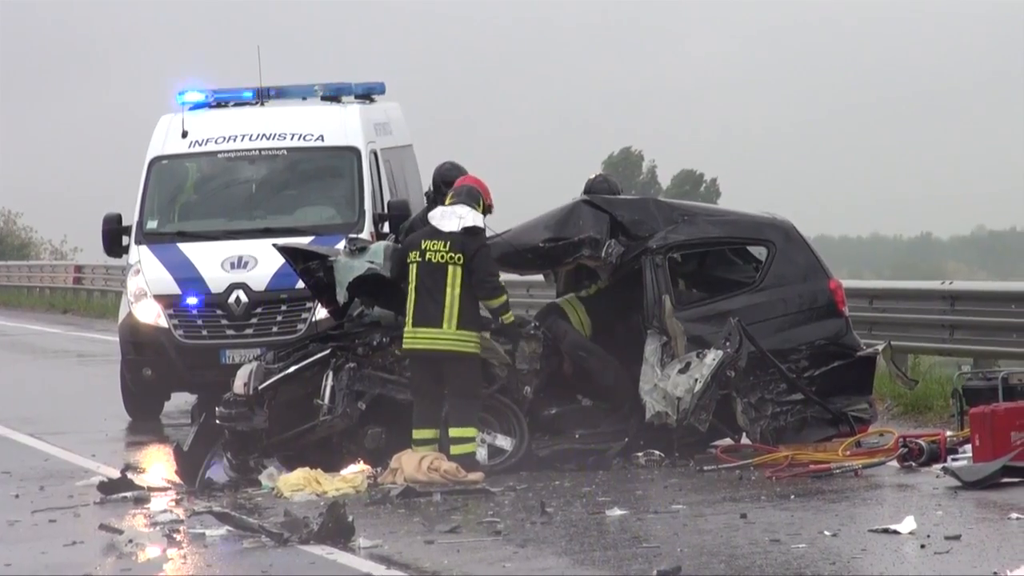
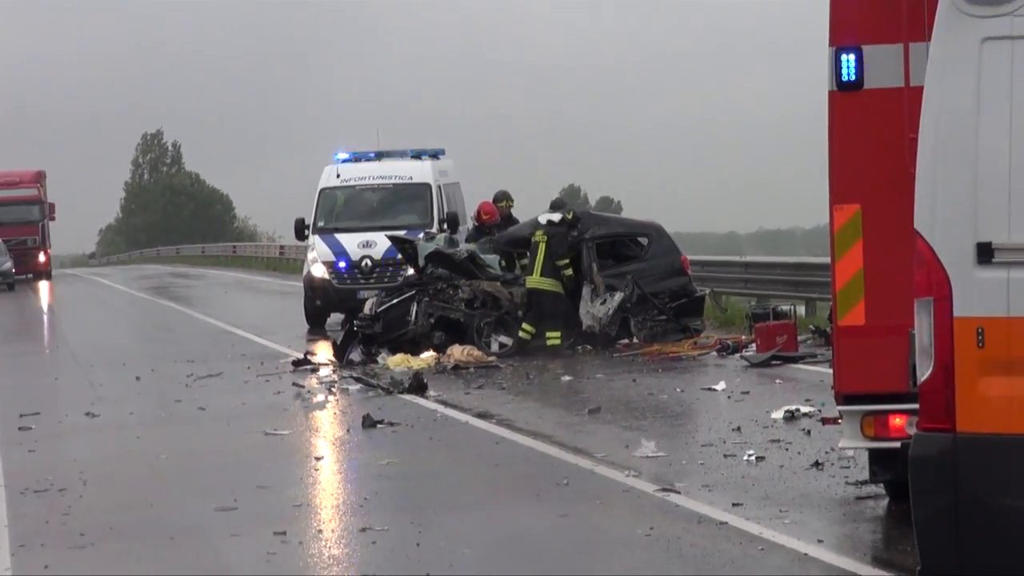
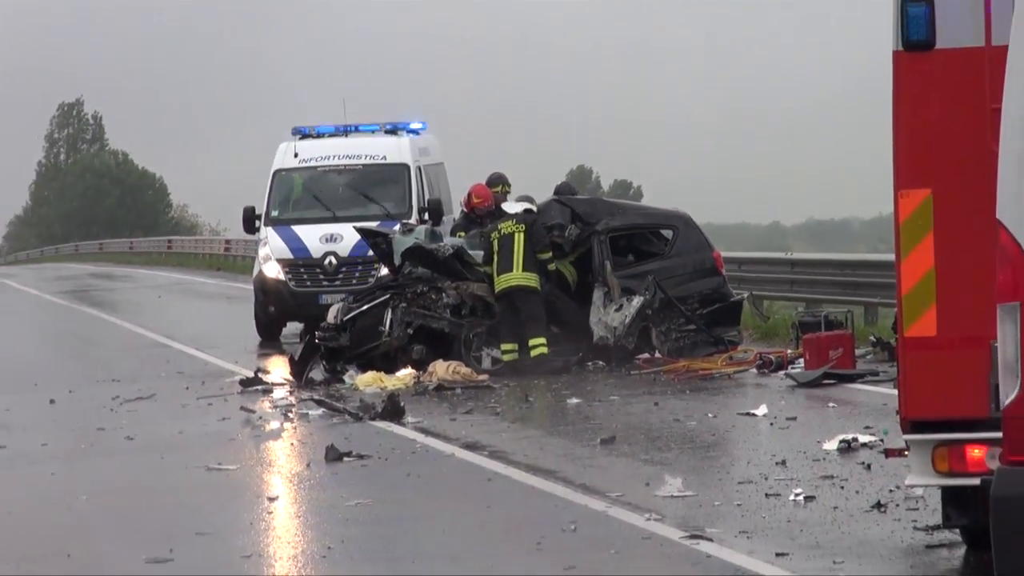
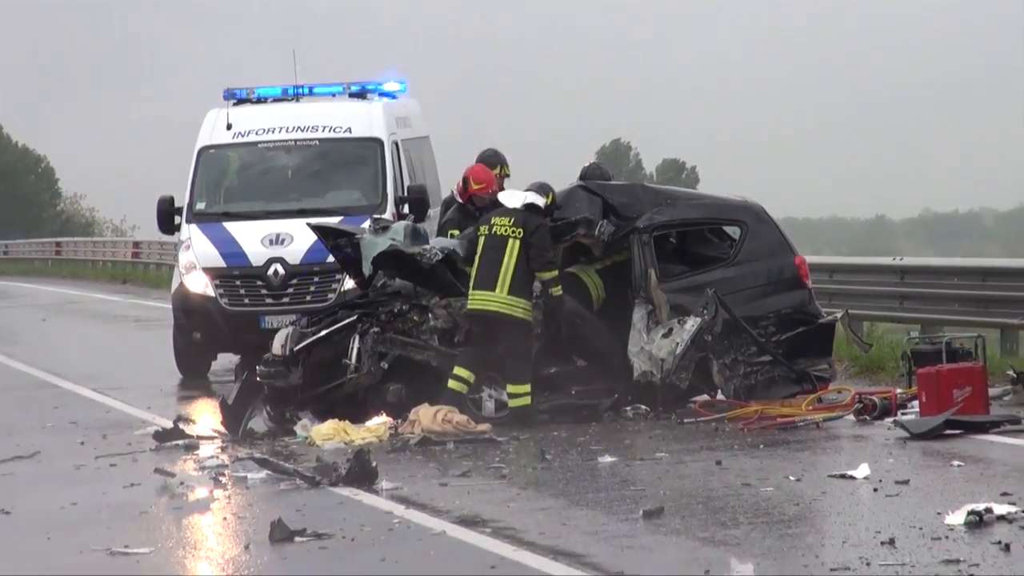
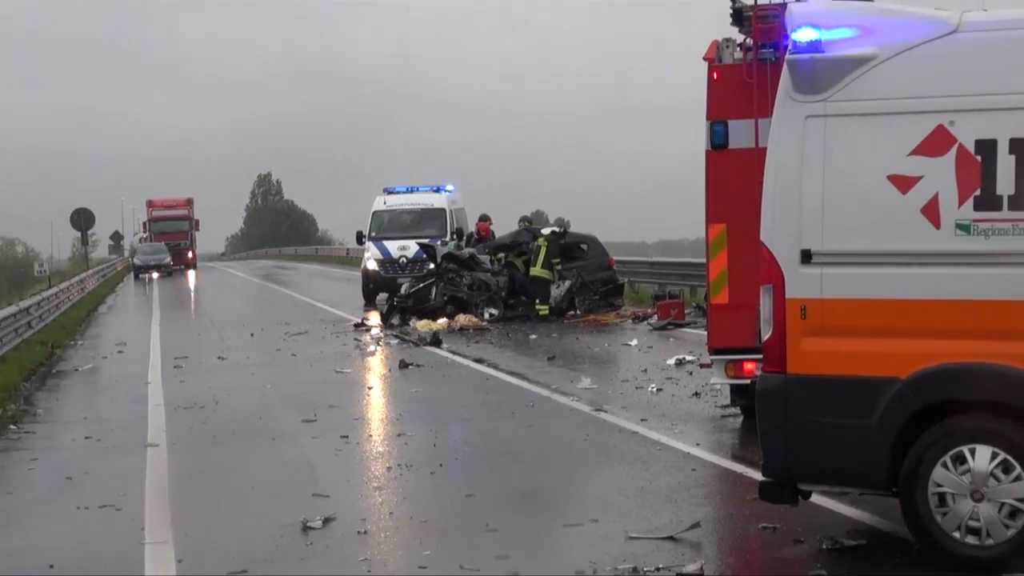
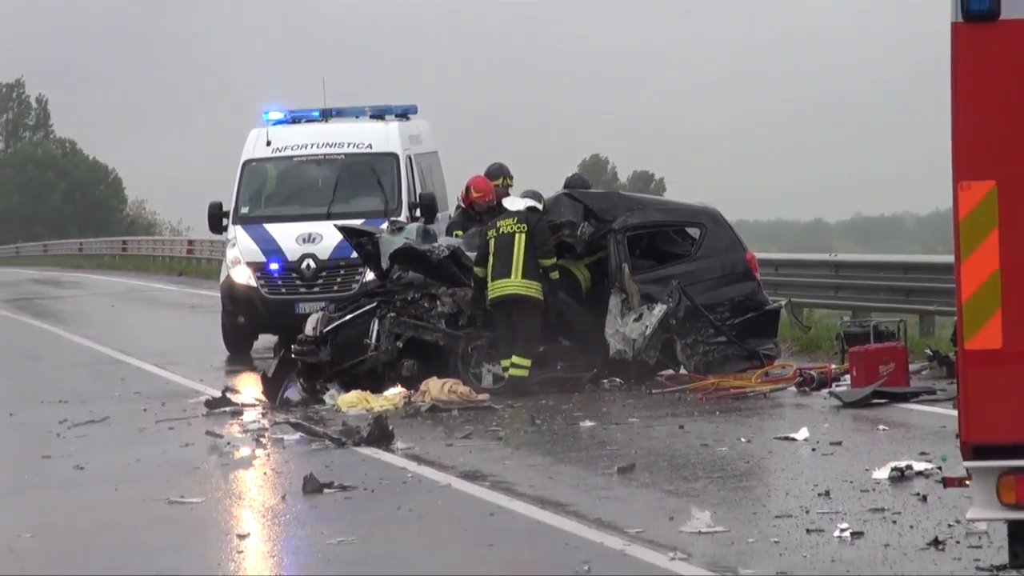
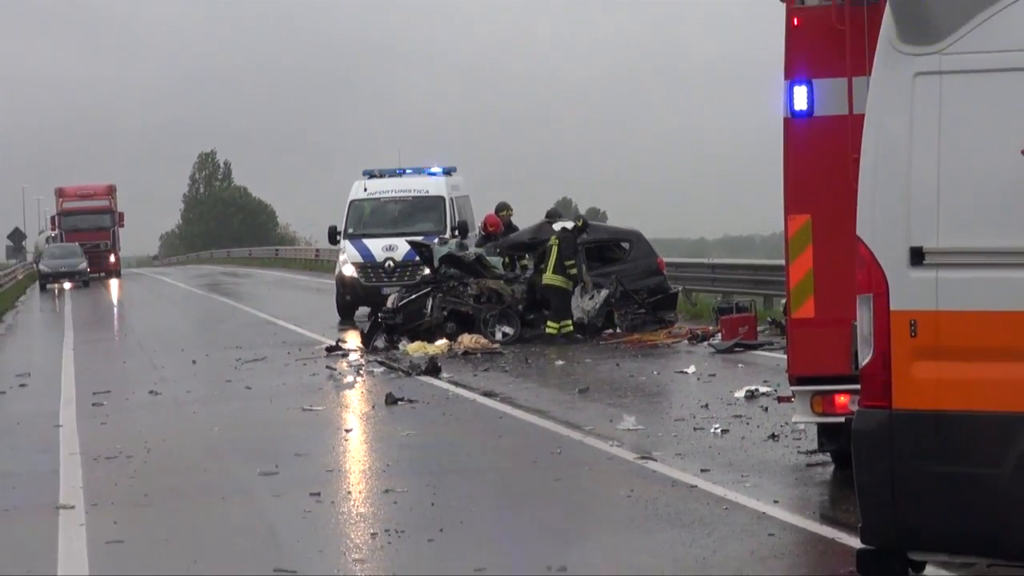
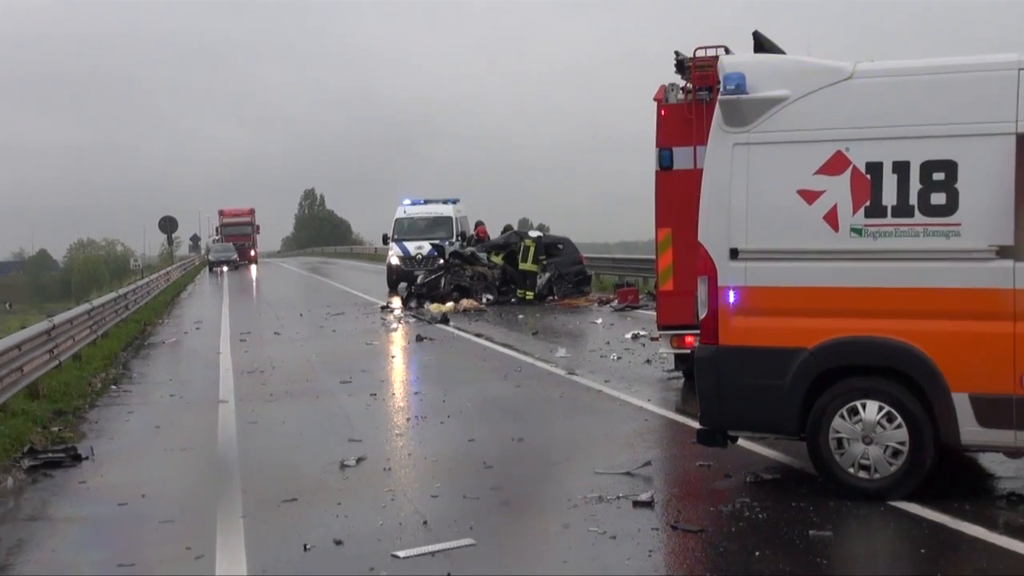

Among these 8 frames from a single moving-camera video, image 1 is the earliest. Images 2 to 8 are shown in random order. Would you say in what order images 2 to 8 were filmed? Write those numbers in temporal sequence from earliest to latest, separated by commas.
4, 6, 3, 2, 7, 5, 8
